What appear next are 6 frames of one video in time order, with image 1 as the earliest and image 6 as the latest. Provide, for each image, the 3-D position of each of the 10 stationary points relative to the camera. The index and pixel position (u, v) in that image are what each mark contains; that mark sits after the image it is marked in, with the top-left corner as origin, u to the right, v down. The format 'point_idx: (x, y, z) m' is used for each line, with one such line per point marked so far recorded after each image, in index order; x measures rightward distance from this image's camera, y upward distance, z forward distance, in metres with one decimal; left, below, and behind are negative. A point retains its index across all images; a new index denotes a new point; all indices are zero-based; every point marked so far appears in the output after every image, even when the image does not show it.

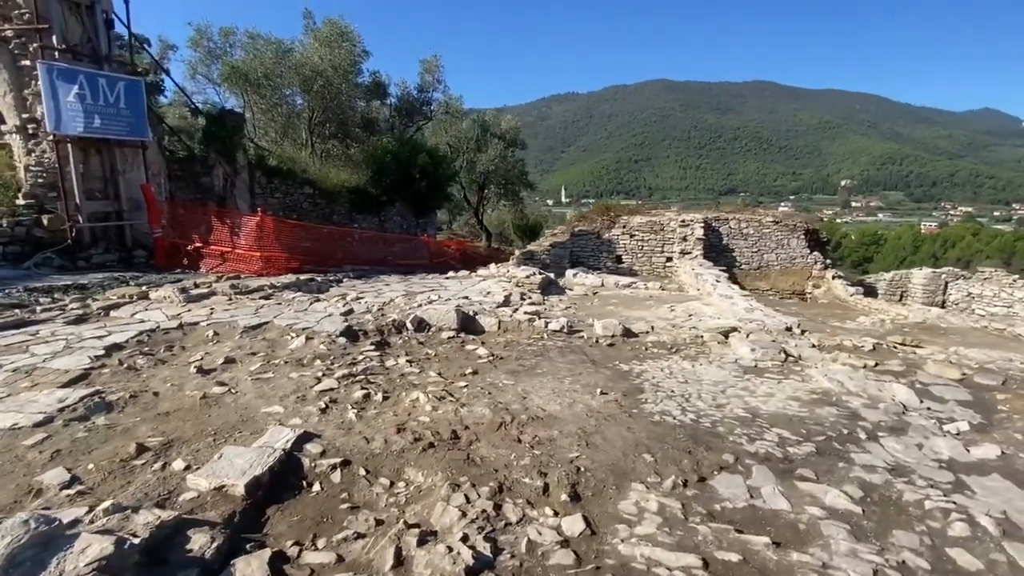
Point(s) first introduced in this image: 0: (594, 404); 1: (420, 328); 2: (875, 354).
0: (+0.8, -1.2, +4.9) m
1: (-1.3, -0.6, +6.9) m
2: (+5.1, -0.9, +6.9) m
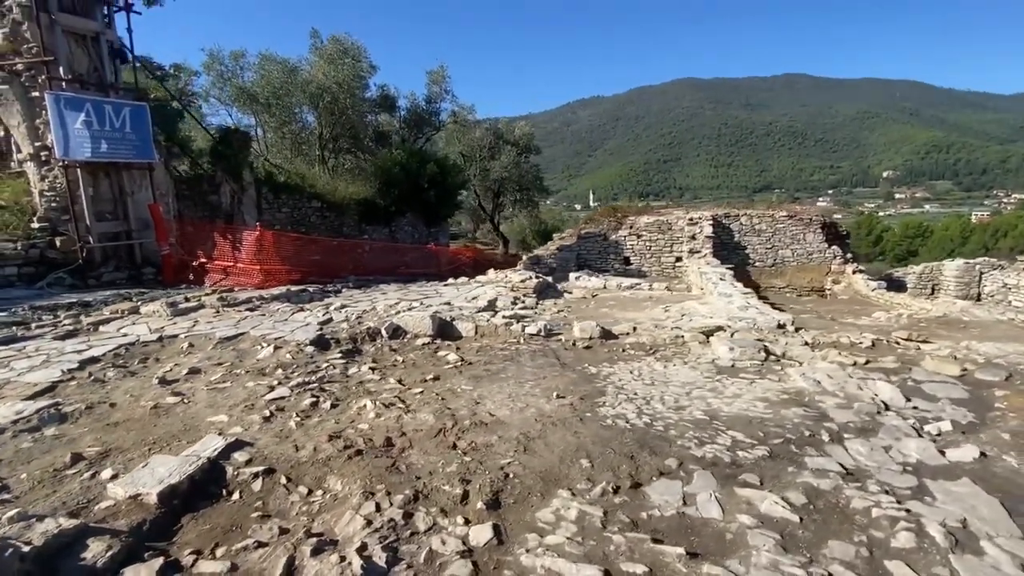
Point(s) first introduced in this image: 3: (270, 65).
0: (+0.3, -1.2, +4.7) m
1: (-1.6, -0.7, +6.9) m
2: (+4.8, -0.8, +6.5) m
3: (-9.2, +8.3, +18.3) m
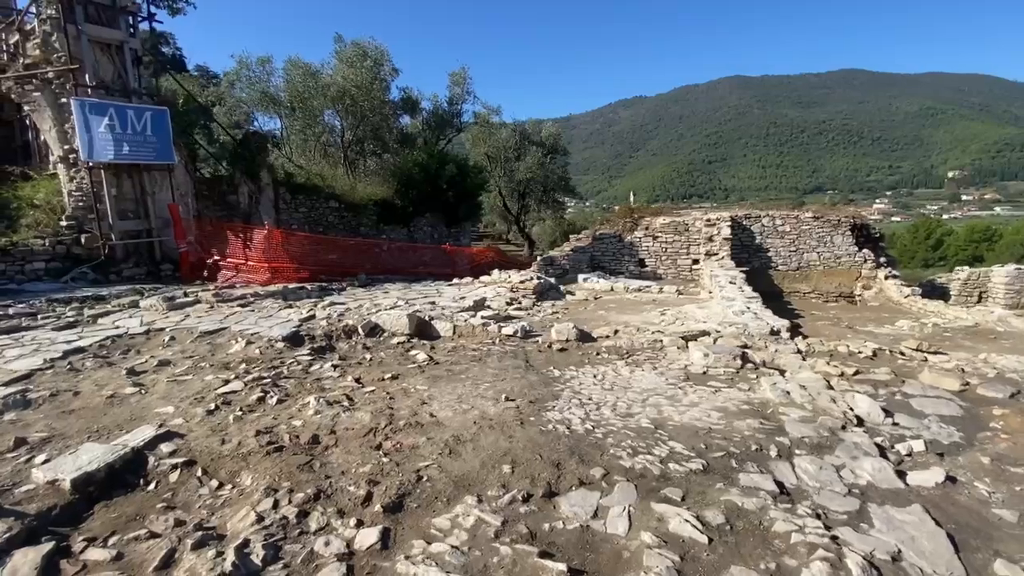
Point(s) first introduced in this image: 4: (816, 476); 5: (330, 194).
0: (-0.2, -1.1, +4.6) m
1: (-2.0, -0.6, +7.0) m
2: (+4.4, -0.9, +6.0) m
3: (-8.4, +8.4, +18.9) m
4: (+2.1, -1.3, +3.4) m
5: (-6.1, +3.1, +16.4) m
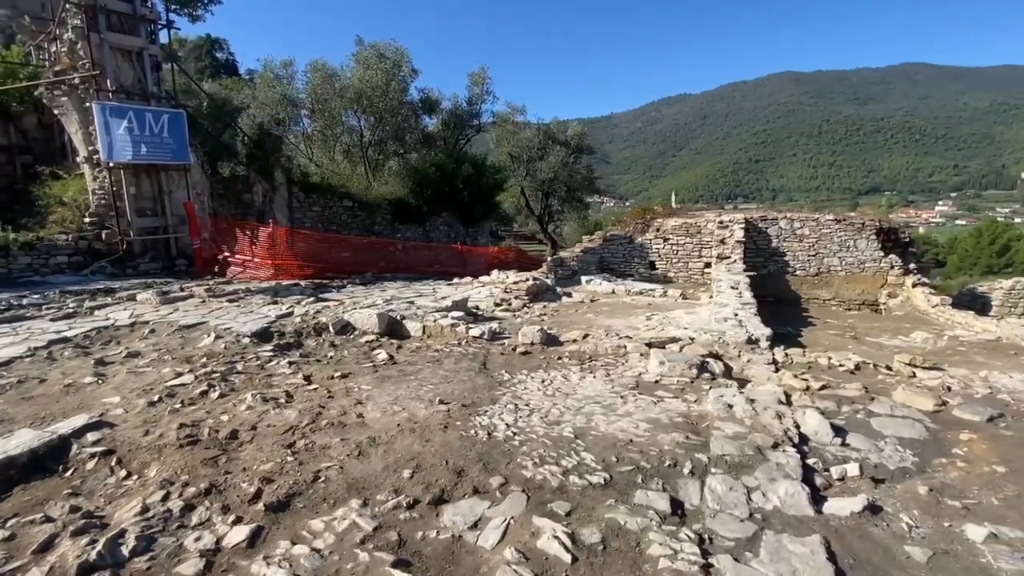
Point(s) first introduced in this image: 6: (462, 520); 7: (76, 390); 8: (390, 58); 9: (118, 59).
0: (-0.9, -1.2, +4.5) m
1: (-2.4, -0.6, +7.1) m
2: (+3.8, -1.0, +5.6) m
3: (-7.8, +8.6, +19.5) m
4: (+1.4, -1.4, +3.2) m
5: (-5.7, +3.2, +16.8) m
6: (-0.3, -1.5, +3.1) m
7: (-4.4, -1.0, +4.9) m
8: (-4.9, +9.3, +19.8) m
9: (-9.0, +5.2, +11.2) m
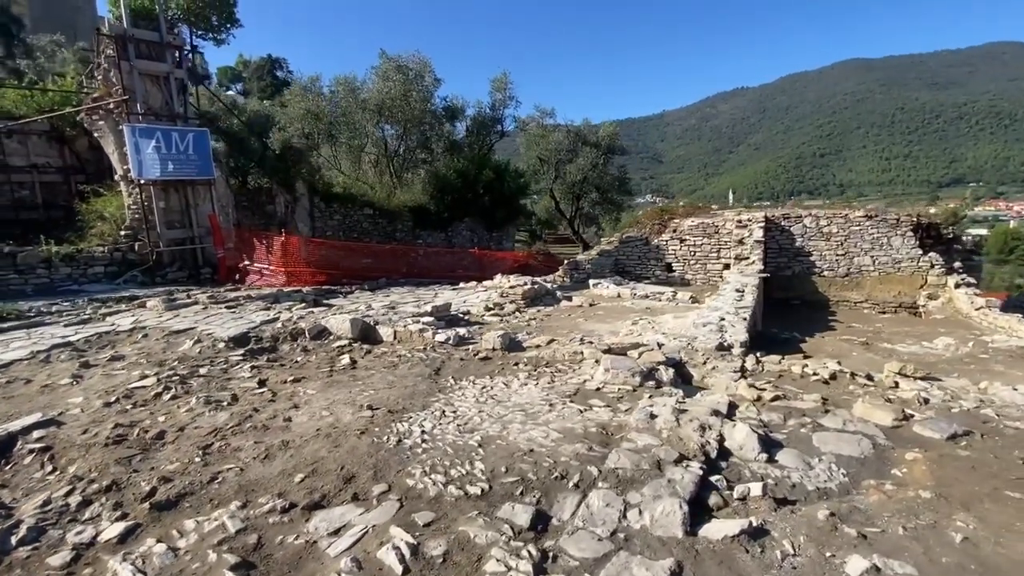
0: (-1.6, -1.2, +4.6) m
1: (-2.9, -0.7, +7.3) m
2: (+3.2, -1.0, +5.2) m
3: (-7.0, +8.3, +20.3) m
4: (+0.5, -1.4, +3.1) m
5: (-5.2, +3.1, +17.3) m
6: (-1.2, -1.5, +3.1) m
7: (-5.0, -1.1, +5.3) m
8: (-4.1, +9.1, +20.3) m
9: (-9.0, +5.0, +12.1) m
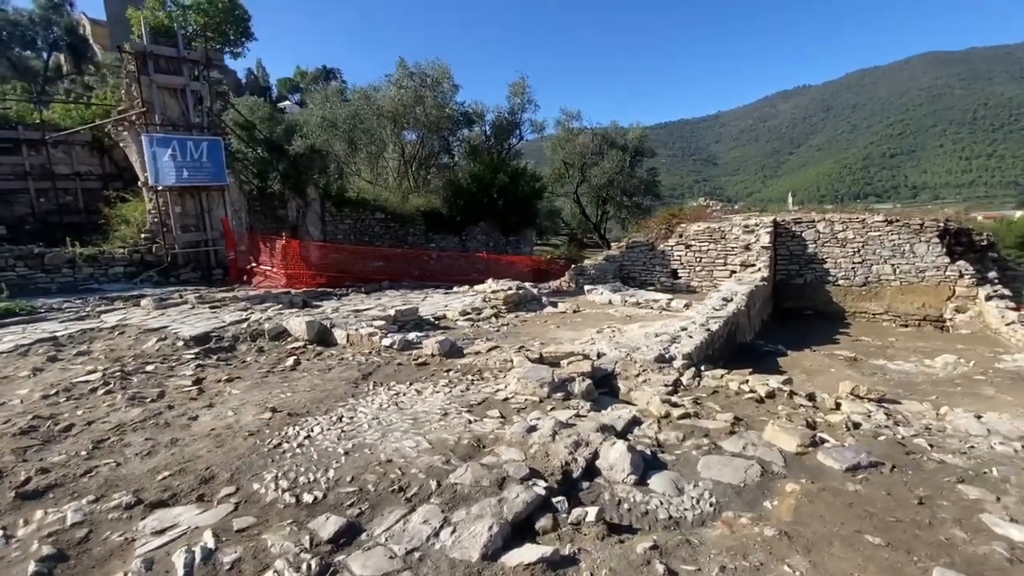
0: (-2.6, -1.3, +4.7) m
1: (-3.6, -0.7, +7.5) m
2: (+2.2, -1.1, +4.8) m
3: (-6.2, +8.2, +20.9) m
4: (-0.6, -1.5, +3.0) m
5: (-4.9, +3.0, +17.7) m
6: (-2.3, -1.6, +3.2) m
7: (-5.9, -1.1, +5.8) m
8: (-3.4, +9.0, +20.6) m
9: (-9.1, +5.1, +12.9) m
